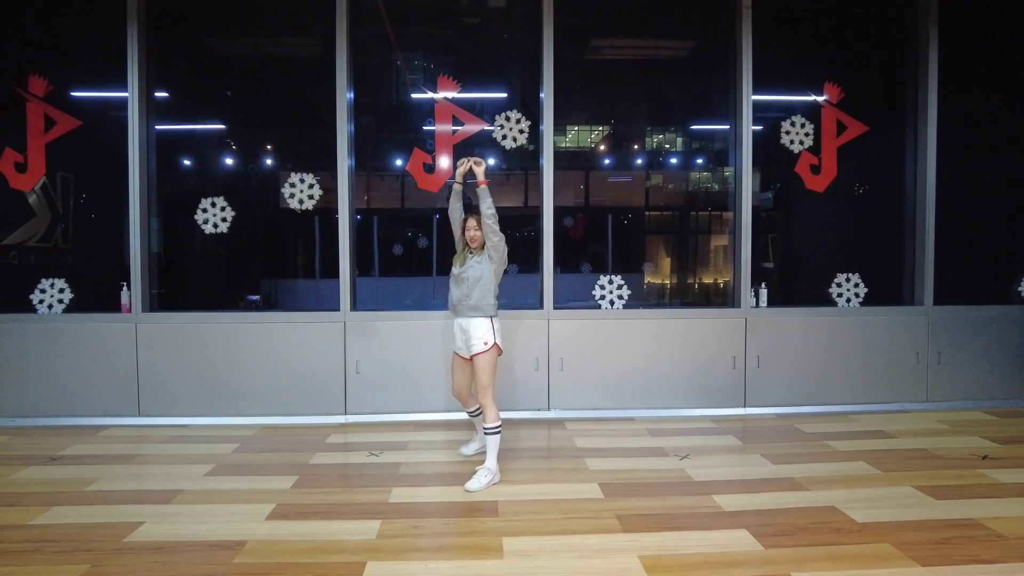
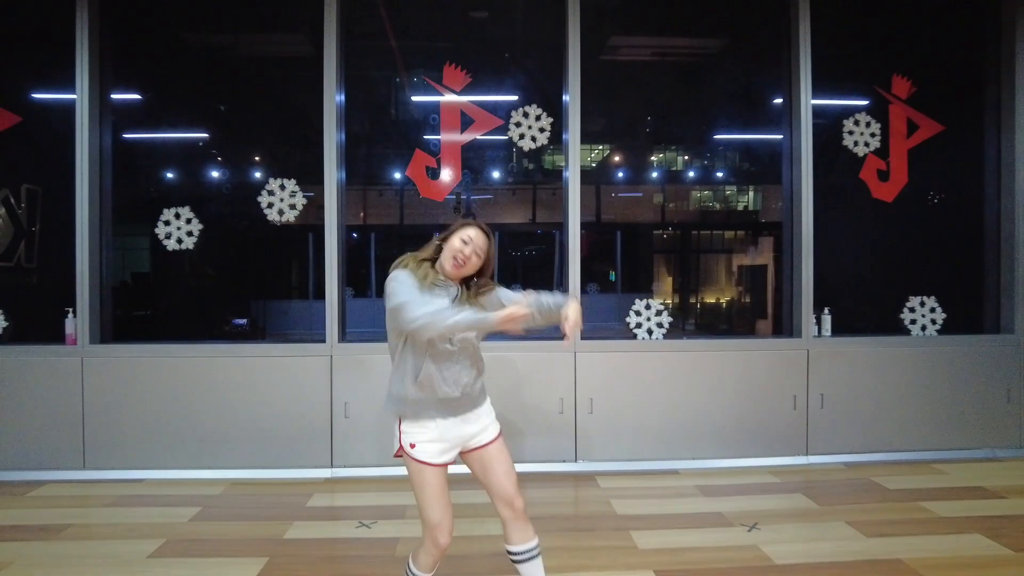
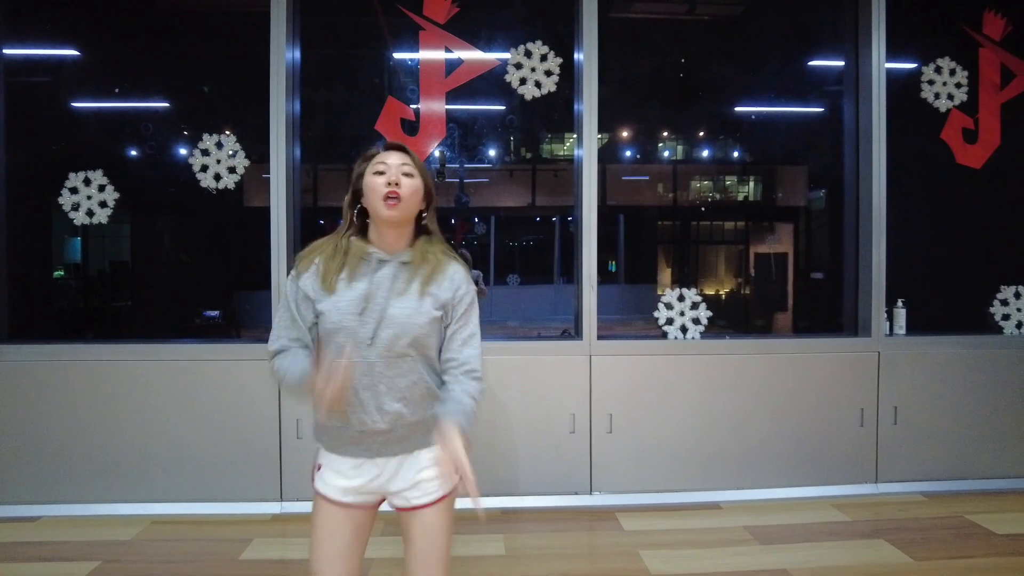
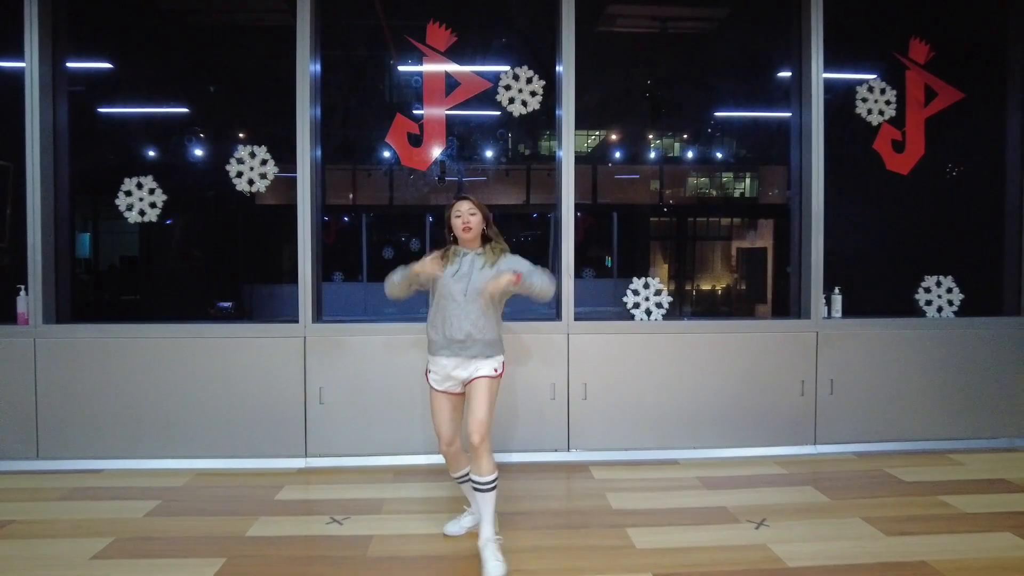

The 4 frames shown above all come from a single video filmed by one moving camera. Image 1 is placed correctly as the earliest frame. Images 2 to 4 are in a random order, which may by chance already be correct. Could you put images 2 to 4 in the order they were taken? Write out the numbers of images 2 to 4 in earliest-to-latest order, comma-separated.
4, 3, 2
